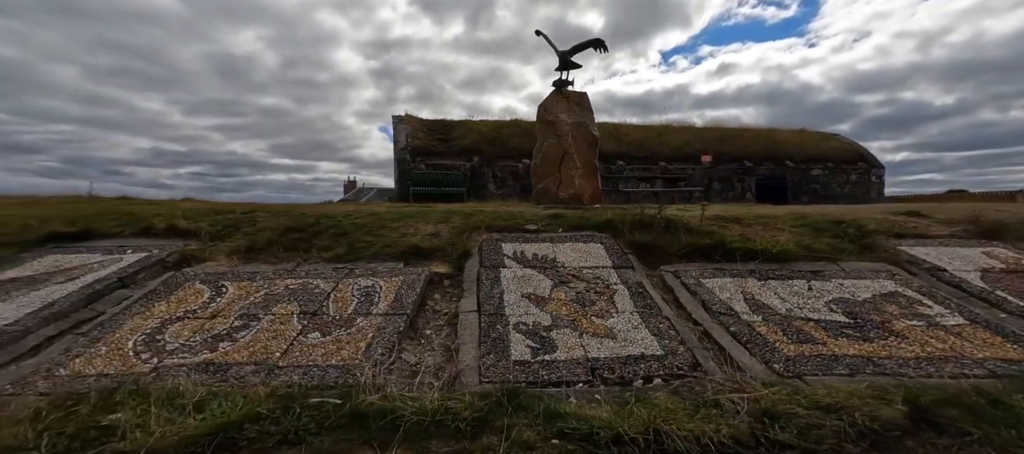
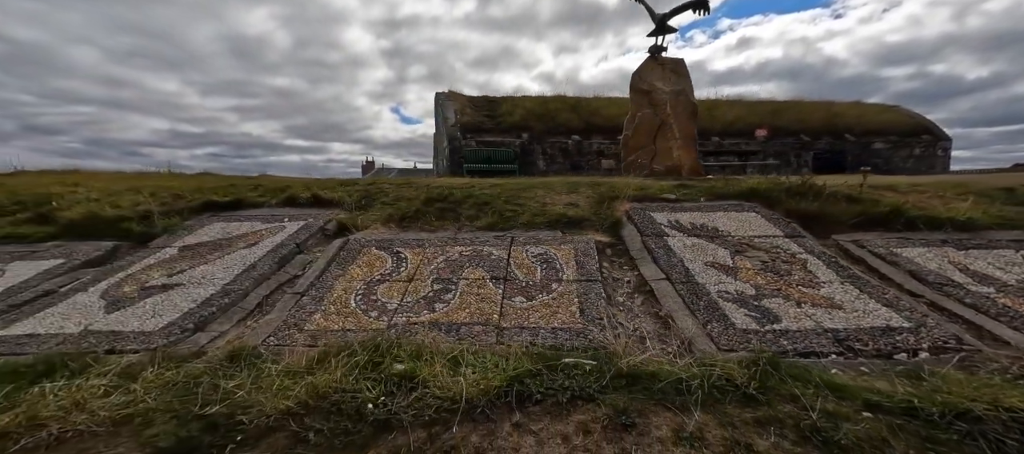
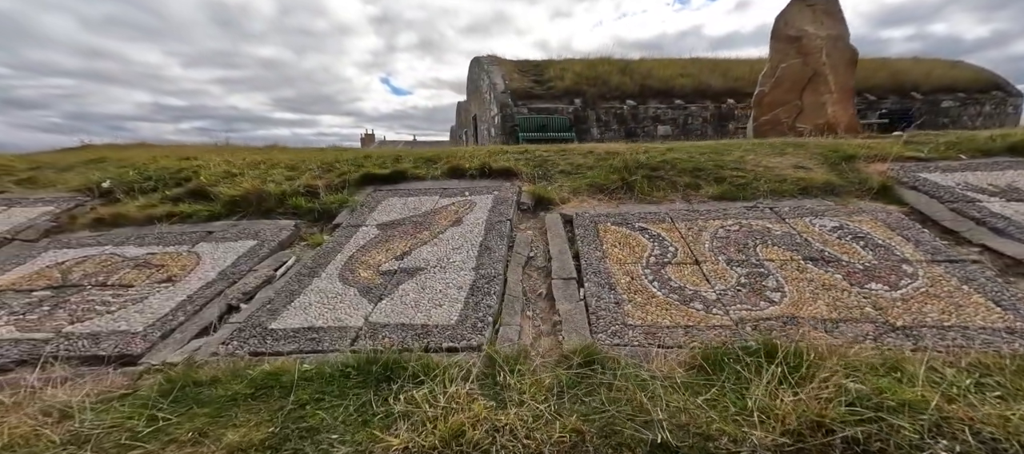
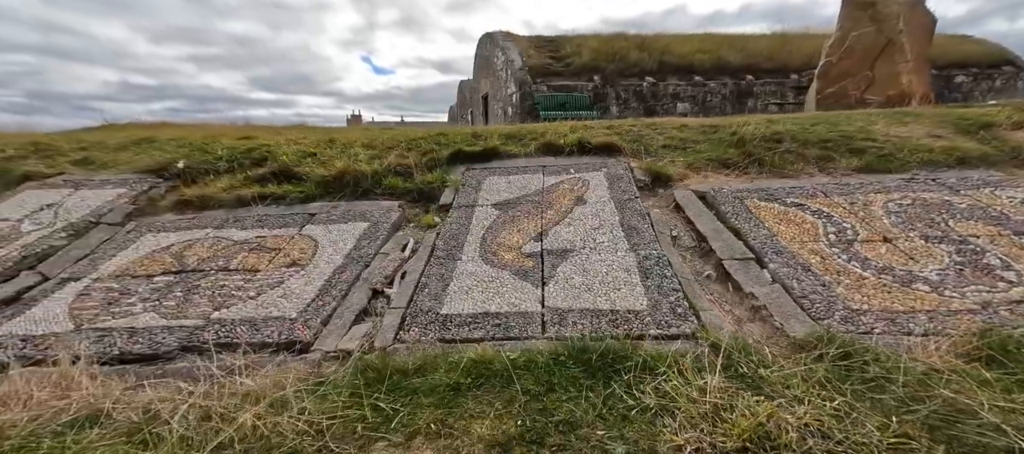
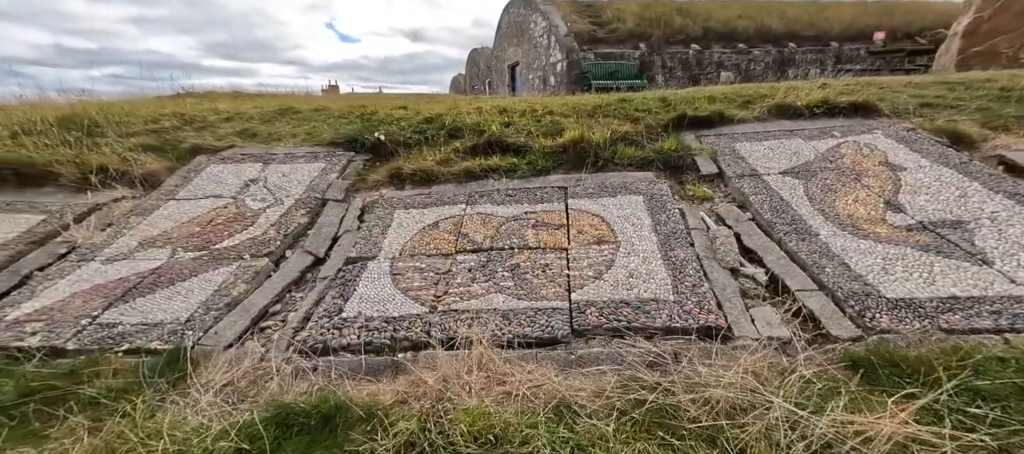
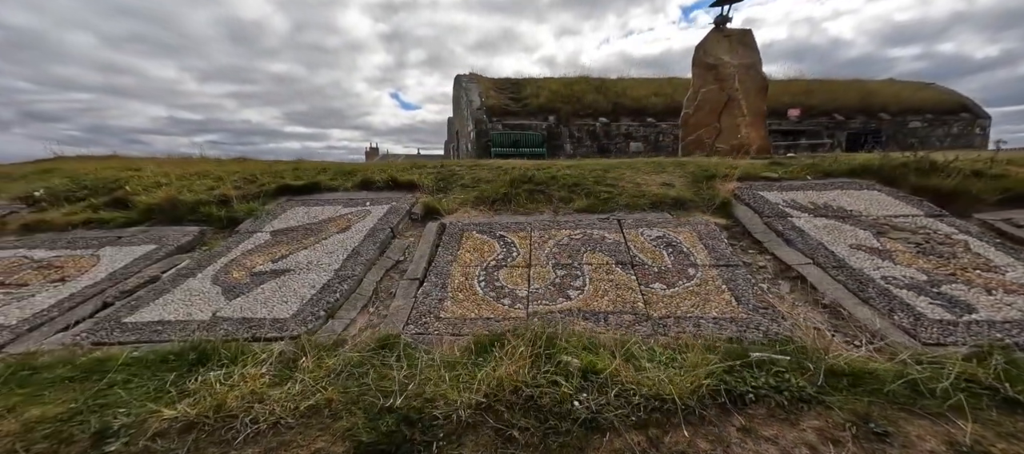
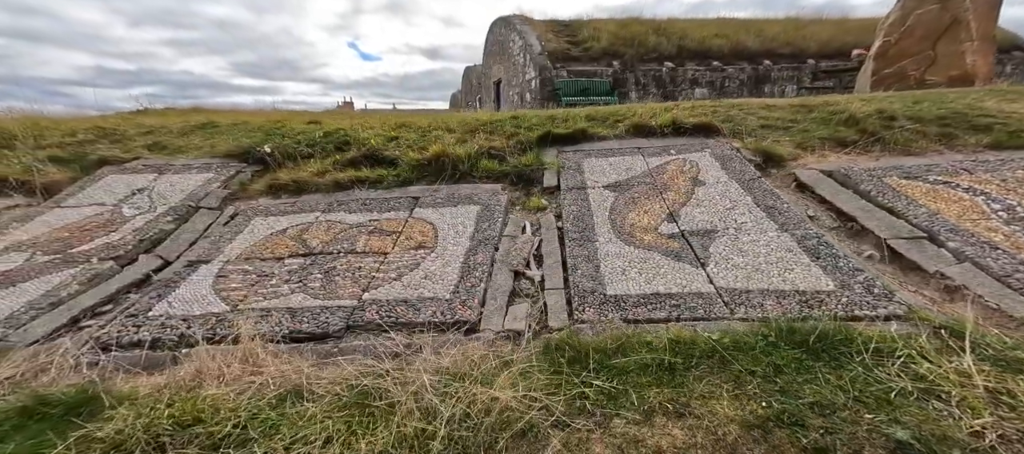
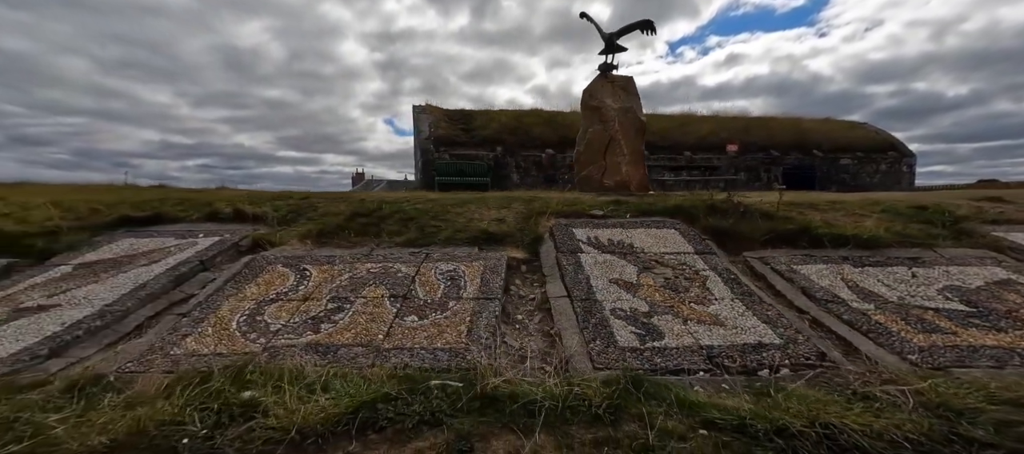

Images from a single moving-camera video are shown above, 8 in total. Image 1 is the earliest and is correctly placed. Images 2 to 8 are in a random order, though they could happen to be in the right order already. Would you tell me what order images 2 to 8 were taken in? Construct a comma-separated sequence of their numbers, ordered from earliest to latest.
8, 2, 6, 3, 4, 7, 5
